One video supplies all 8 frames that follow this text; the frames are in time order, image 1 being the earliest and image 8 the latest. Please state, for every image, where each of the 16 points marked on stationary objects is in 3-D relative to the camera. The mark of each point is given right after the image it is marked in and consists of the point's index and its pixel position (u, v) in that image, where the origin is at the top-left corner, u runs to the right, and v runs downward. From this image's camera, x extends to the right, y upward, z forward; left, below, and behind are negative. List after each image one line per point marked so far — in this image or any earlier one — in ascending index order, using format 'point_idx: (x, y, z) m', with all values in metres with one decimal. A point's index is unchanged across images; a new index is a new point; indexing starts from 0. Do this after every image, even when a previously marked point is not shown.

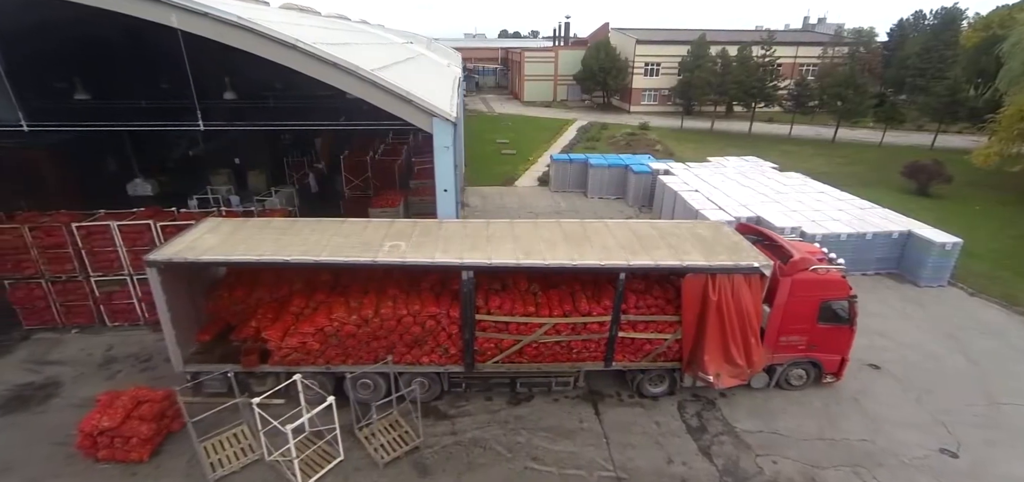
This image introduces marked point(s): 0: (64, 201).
0: (-17.4, +1.5, +17.5) m
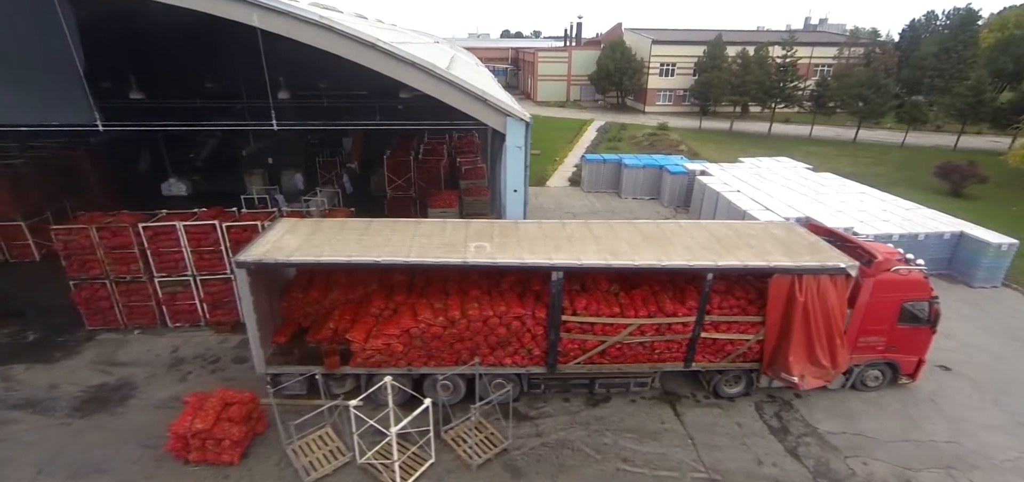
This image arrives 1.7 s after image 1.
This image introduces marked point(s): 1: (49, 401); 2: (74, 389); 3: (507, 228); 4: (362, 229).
0: (-15.8, +1.5, +17.4) m
1: (-9.3, -3.2, +9.0) m
2: (-9.1, -3.1, +9.3) m
3: (-0.1, +0.3, +9.3) m
4: (-3.0, +0.2, +9.1) m
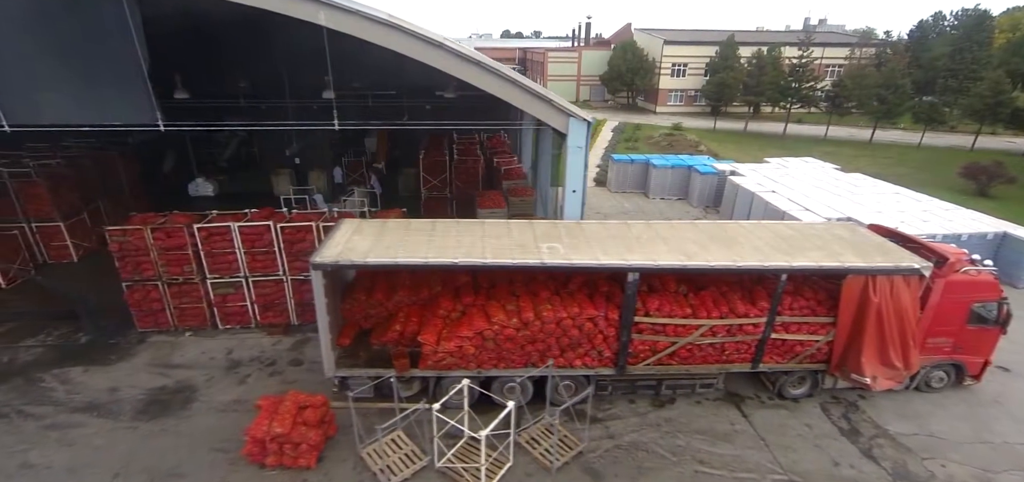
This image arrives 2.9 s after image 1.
0: (-14.5, +1.5, +17.3) m
1: (-8.0, -3.3, +8.9) m
2: (-7.7, -3.1, +9.2) m
3: (+1.3, +0.2, +9.3) m
4: (-1.6, +0.2, +9.0) m
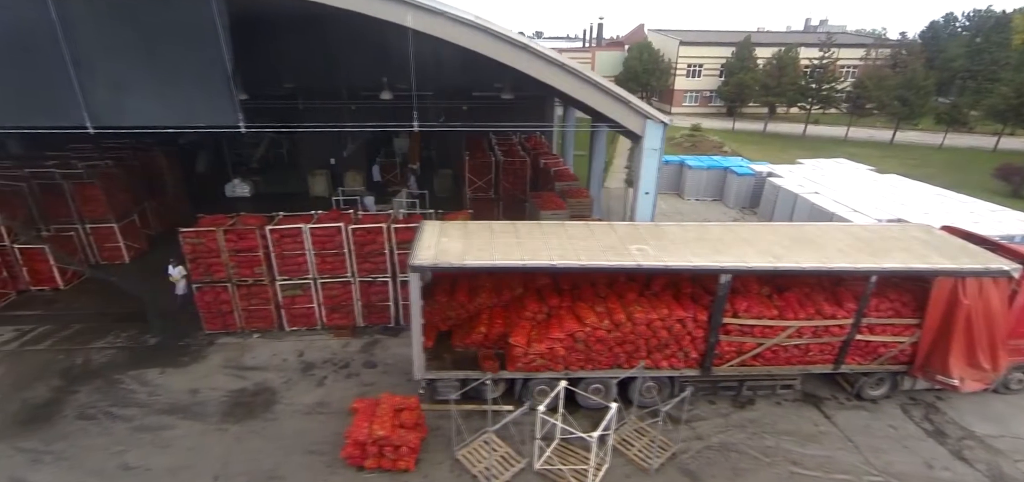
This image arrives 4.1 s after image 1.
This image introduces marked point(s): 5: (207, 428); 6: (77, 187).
0: (-12.9, +1.4, +17.2) m
1: (-6.3, -3.3, +8.9) m
2: (-6.1, -3.2, +9.2) m
3: (+3.0, +0.2, +9.3) m
4: (0.0, +0.2, +9.0) m
5: (-5.7, -3.5, +8.4) m
6: (-12.8, +1.6, +13.1) m
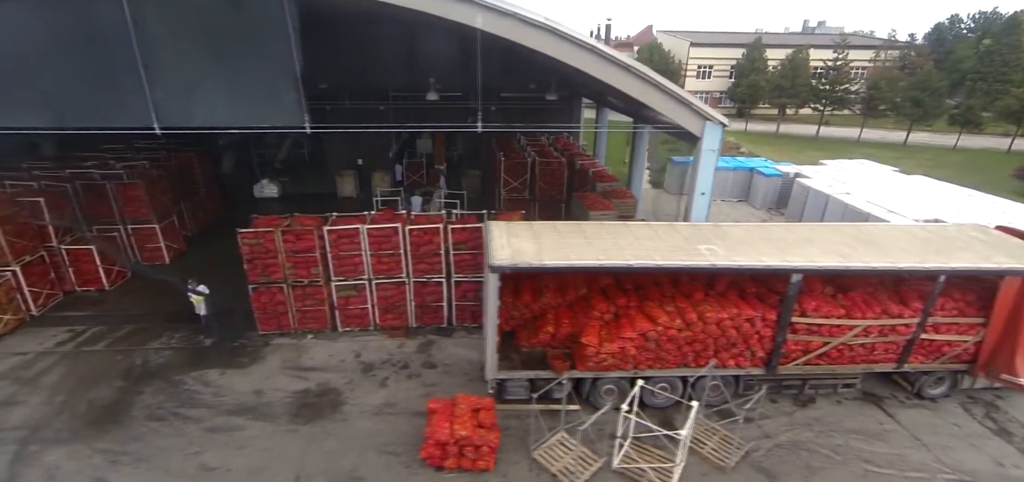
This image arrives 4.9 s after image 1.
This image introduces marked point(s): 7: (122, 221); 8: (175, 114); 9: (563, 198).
0: (-11.6, +1.4, +17.2) m
1: (-5.0, -3.3, +8.9) m
2: (-4.7, -3.2, +9.2) m
3: (+4.3, +0.2, +9.4) m
4: (+1.4, +0.2, +9.0) m
5: (-4.4, -3.5, +8.4) m
6: (-11.5, +1.6, +13.1) m
7: (-11.7, +0.6, +13.3) m
8: (-7.1, +2.7, +9.5) m
9: (+1.8, +1.5, +15.9) m
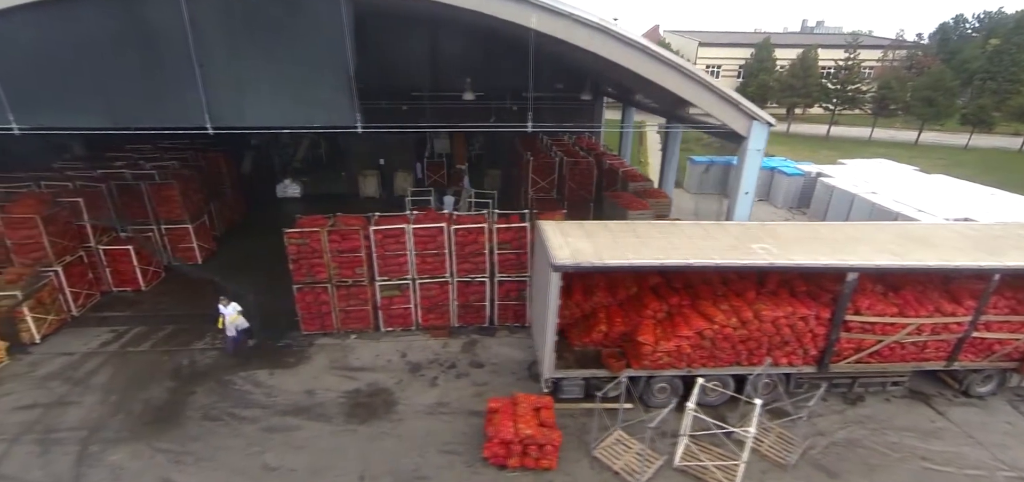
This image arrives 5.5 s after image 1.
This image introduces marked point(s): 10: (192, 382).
0: (-10.5, +1.4, +17.2) m
1: (-3.9, -3.3, +8.9) m
2: (-3.7, -3.2, +9.2) m
3: (+5.4, +0.2, +9.4) m
4: (+2.4, +0.2, +9.1) m
5: (-3.3, -3.5, +8.4) m
6: (-10.5, +1.5, +13.0) m
7: (-10.6, +0.6, +13.3) m
8: (-6.0, +2.7, +9.5) m
9: (+2.8, +1.5, +15.9) m
10: (-6.7, -3.0, +9.4) m
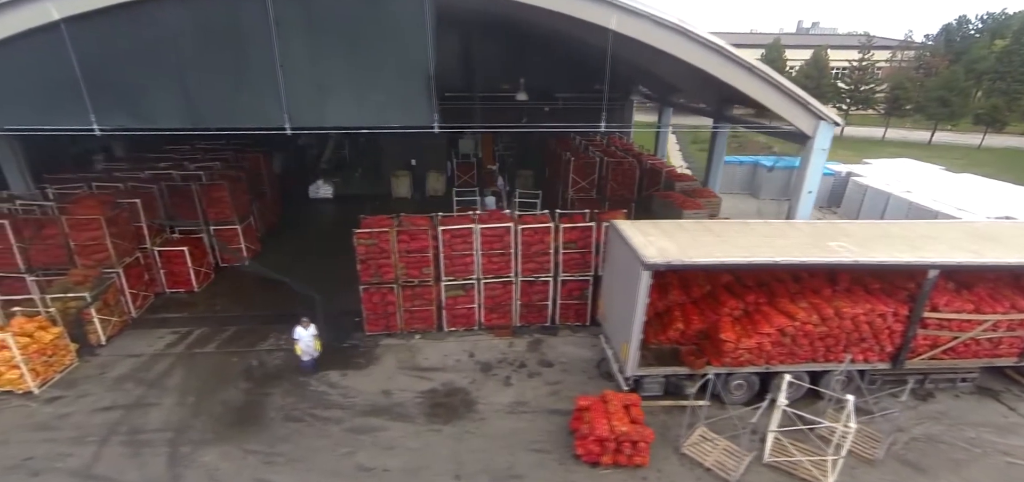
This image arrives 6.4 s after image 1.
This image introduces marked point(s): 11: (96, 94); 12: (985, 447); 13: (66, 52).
0: (-9.1, +1.3, +17.1) m
1: (-2.3, -3.3, +8.8) m
2: (-2.1, -3.2, +9.1) m
3: (+6.9, +0.3, +9.5) m
4: (+4.0, +0.2, +9.1) m
5: (-1.7, -3.5, +8.4) m
6: (-8.9, +1.5, +13.0) m
7: (-9.1, +0.6, +13.2) m
8: (-4.5, +2.7, +9.5) m
9: (+4.3, +1.5, +15.9) m
10: (-5.2, -3.0, +9.3) m
11: (-8.6, +3.0, +9.2) m
12: (+8.8, -3.8, +8.3) m
13: (-8.8, +3.8, +8.9) m
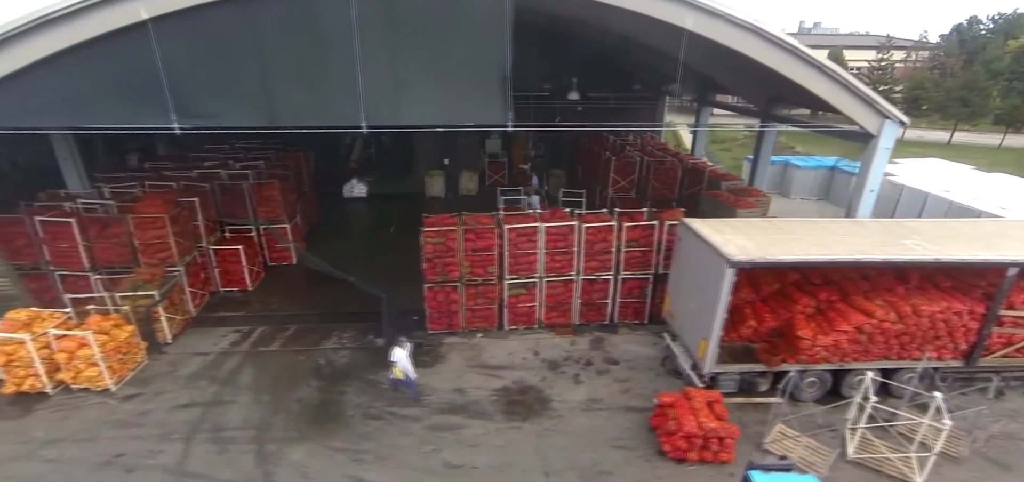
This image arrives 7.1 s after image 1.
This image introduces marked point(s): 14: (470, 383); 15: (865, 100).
0: (-7.6, +1.3, +17.1) m
1: (-0.8, -3.3, +8.9) m
2: (-0.6, -3.1, +9.1) m
3: (+8.4, +0.3, +9.5) m
4: (+5.5, +0.3, +9.1) m
5: (-0.2, -3.5, +8.4) m
6: (-7.4, +1.6, +13.0) m
7: (-7.6, +0.6, +13.2) m
8: (-3.0, +2.7, +9.5) m
9: (+5.8, +1.6, +16.0) m
10: (-3.6, -2.9, +9.3) m
11: (-7.1, +3.1, +9.2) m
12: (+10.3, -3.8, +8.3) m
13: (-7.3, +3.8, +8.9) m
14: (-0.9, -3.0, +9.4) m
15: (+7.7, +3.2, +9.7) m
